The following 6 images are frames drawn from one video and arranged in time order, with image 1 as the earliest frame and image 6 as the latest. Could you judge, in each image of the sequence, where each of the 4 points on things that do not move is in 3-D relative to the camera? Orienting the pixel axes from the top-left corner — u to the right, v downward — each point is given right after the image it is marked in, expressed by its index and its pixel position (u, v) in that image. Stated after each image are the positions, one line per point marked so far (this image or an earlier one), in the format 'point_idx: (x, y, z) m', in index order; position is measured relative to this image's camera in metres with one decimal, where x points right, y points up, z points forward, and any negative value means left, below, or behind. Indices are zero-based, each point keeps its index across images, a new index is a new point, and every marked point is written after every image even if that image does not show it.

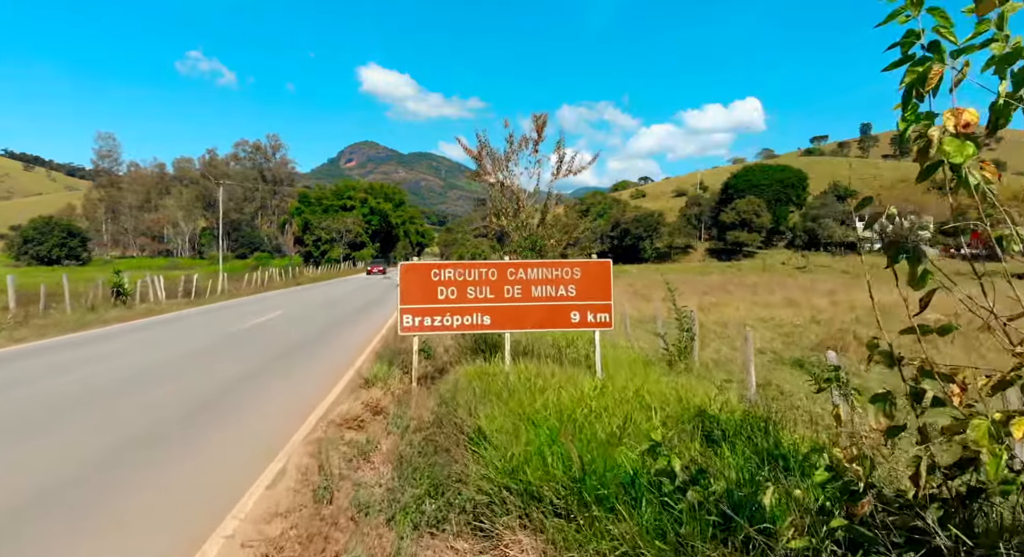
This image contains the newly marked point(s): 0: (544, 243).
0: (+0.8, +0.9, +13.7) m
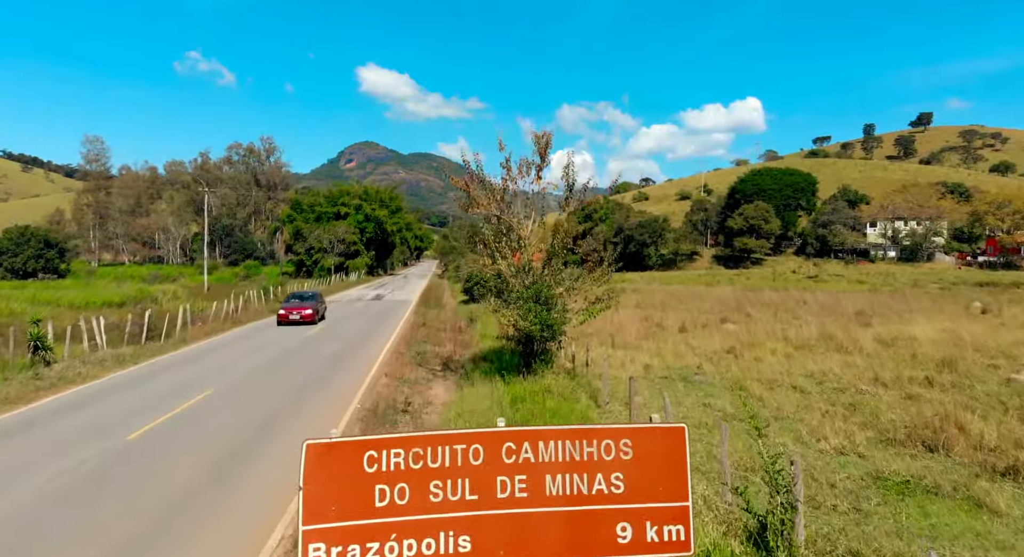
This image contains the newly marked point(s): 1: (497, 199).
0: (+0.8, -0.3, +11.0) m
1: (-0.3, +1.7, +11.9) m
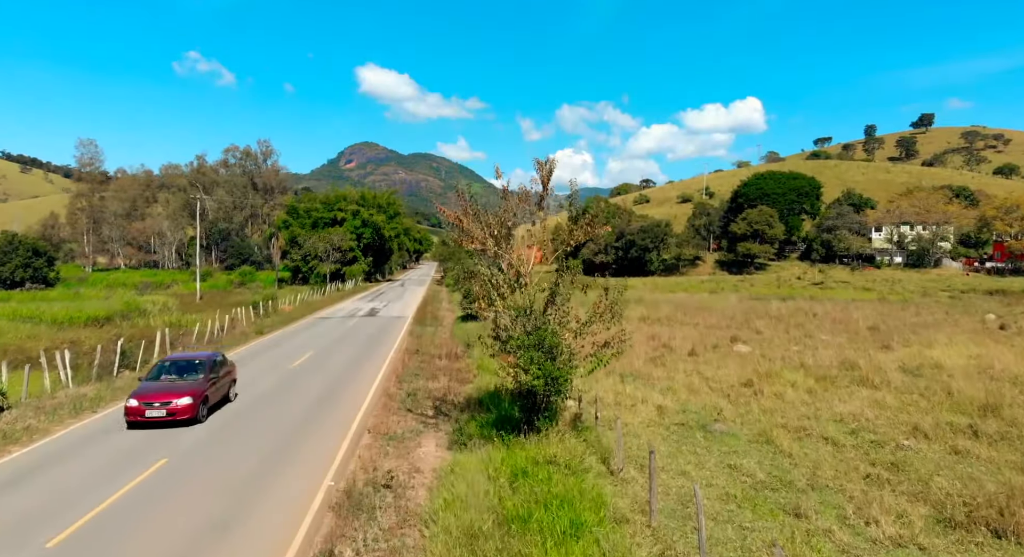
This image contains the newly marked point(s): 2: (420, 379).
0: (+0.8, -1.1, +9.7) m
1: (-0.3, +0.9, +10.6) m
2: (-2.6, -2.8, +15.6) m
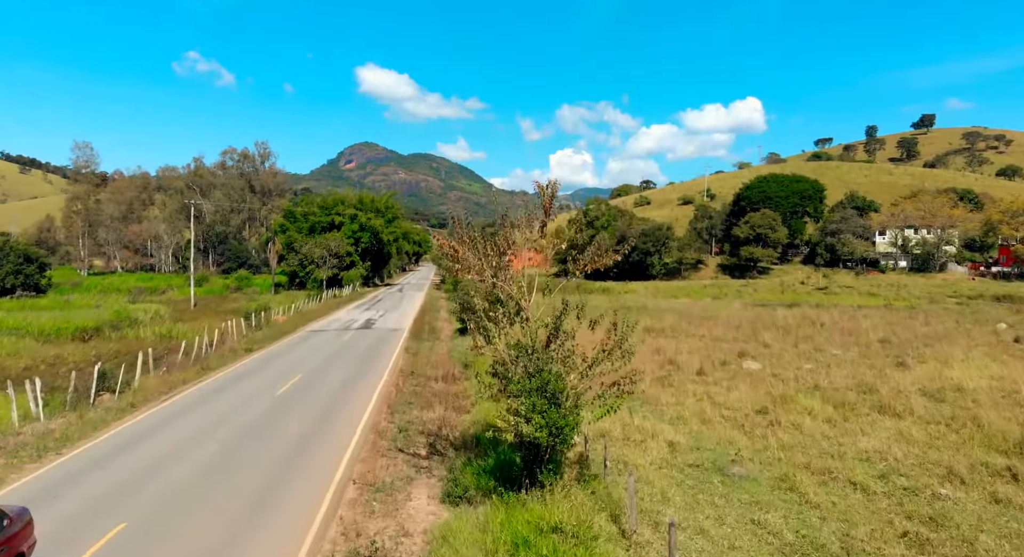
0: (+0.8, -1.6, +8.8) m
1: (-0.3, +0.3, +9.7) m
2: (-2.6, -3.4, +14.7) m
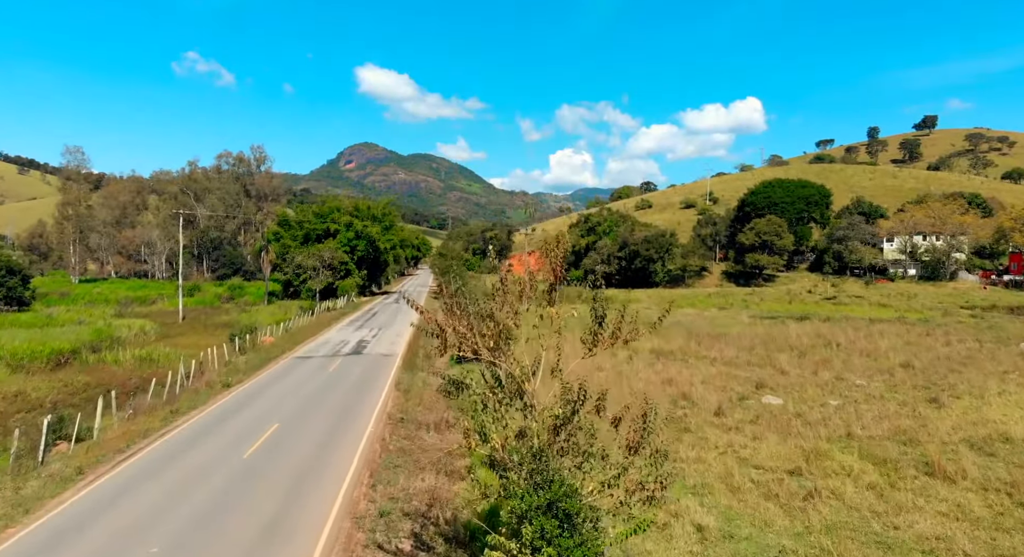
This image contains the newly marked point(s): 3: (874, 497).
0: (+0.8, -2.7, +7.0) m
1: (-0.3, -0.8, +7.9) m
2: (-2.5, -4.4, +13.0) m
3: (+7.9, -4.8, +12.5) m
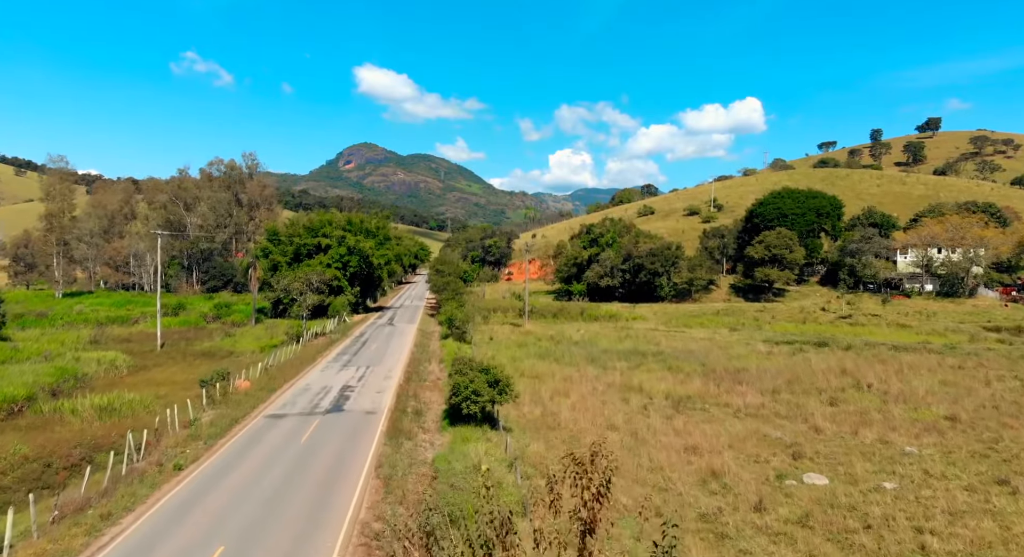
0: (+0.9, -4.7, +4.0) m
1: (-0.2, -2.8, +4.9) m
2: (-2.5, -6.4, +10.0) m
3: (+8.0, -6.7, +9.5) m
